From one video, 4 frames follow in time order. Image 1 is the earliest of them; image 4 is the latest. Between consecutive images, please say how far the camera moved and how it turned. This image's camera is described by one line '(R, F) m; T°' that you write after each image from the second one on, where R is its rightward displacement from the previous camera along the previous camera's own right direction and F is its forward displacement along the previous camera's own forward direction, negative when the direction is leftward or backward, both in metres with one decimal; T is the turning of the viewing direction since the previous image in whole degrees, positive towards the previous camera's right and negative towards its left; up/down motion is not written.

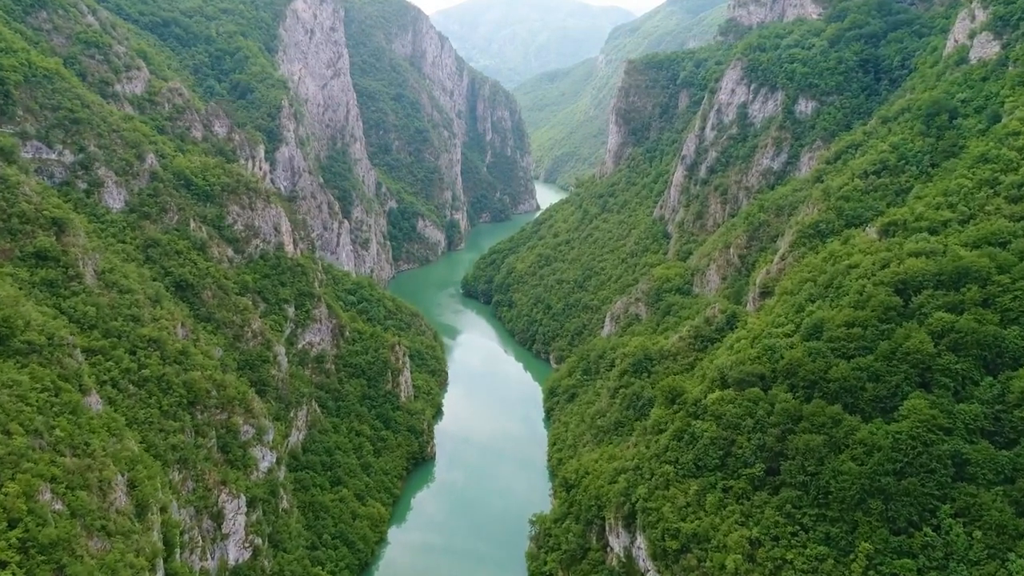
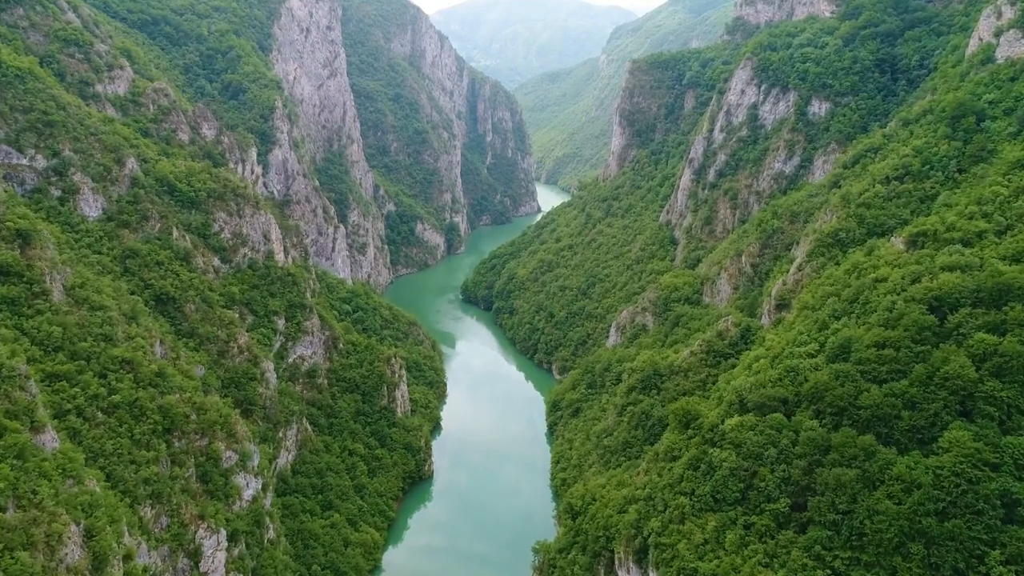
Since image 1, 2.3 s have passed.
(-0.1, +2.1) m; 0°
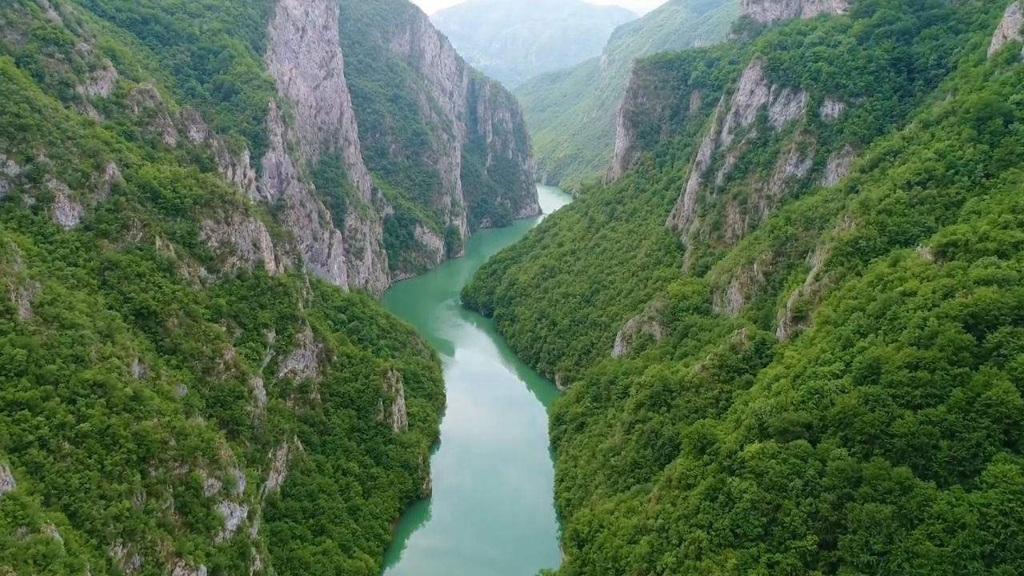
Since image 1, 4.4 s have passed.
(-0.1, +1.9) m; 0°
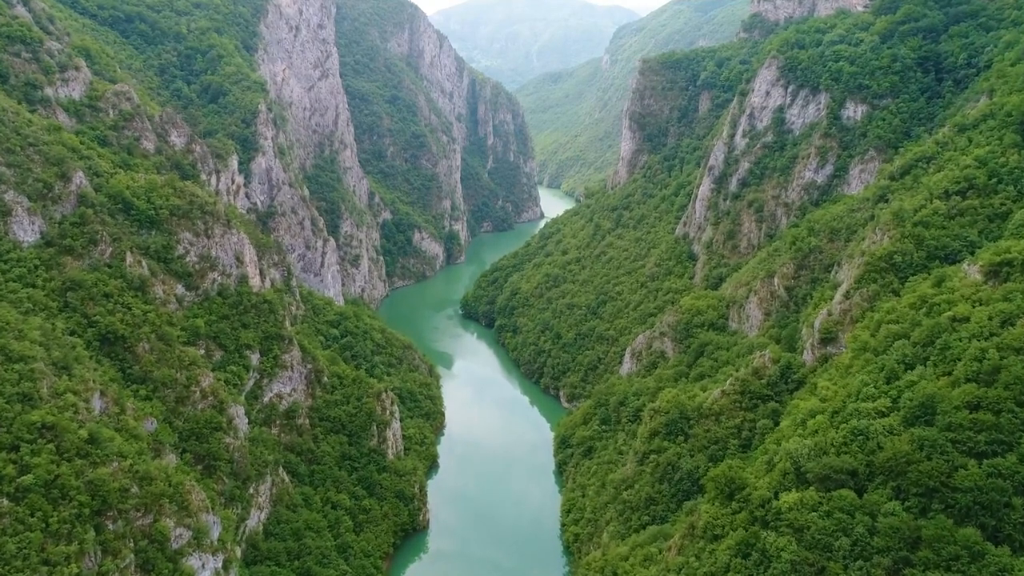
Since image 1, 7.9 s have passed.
(-0.1, +2.8) m; 0°
